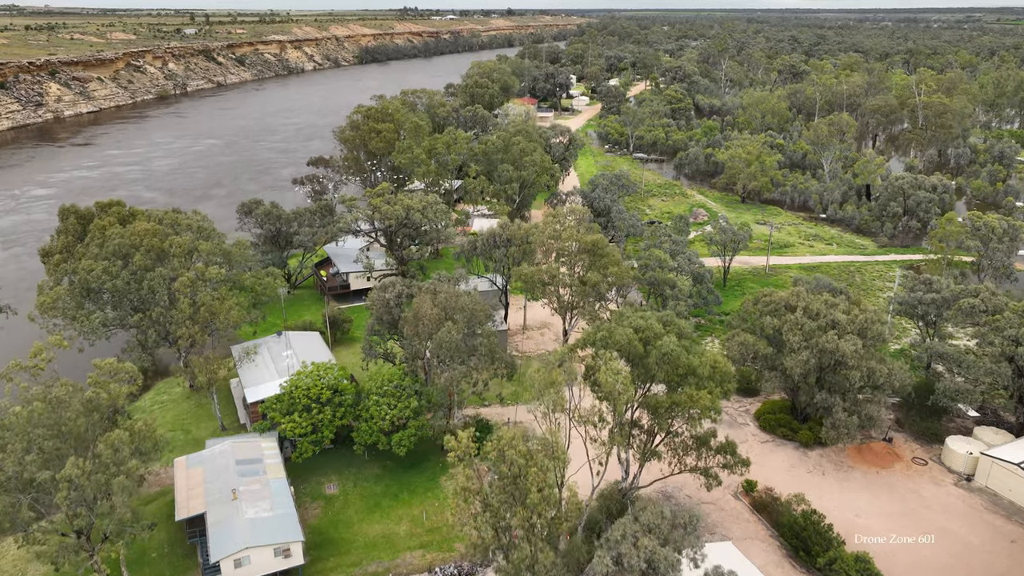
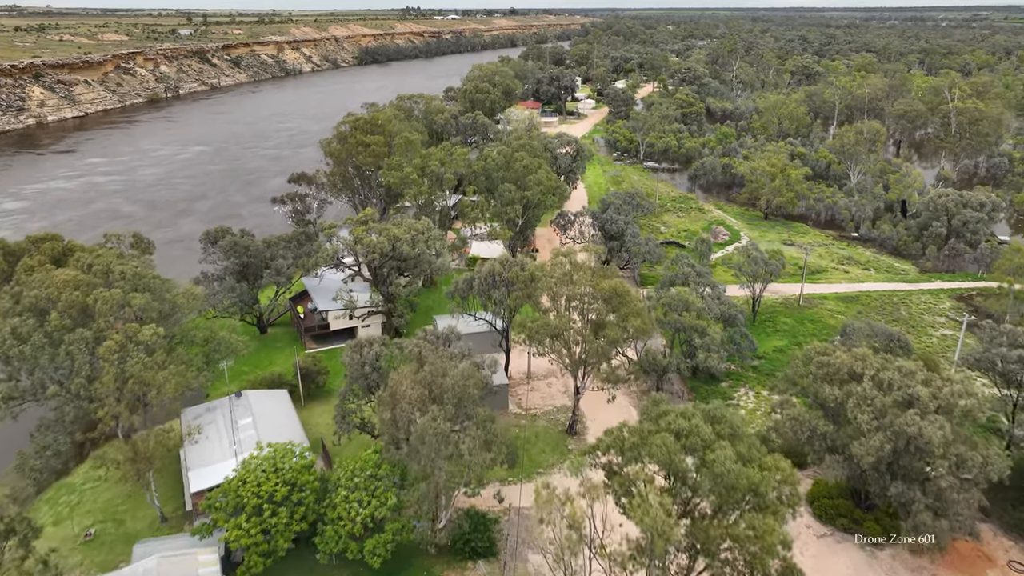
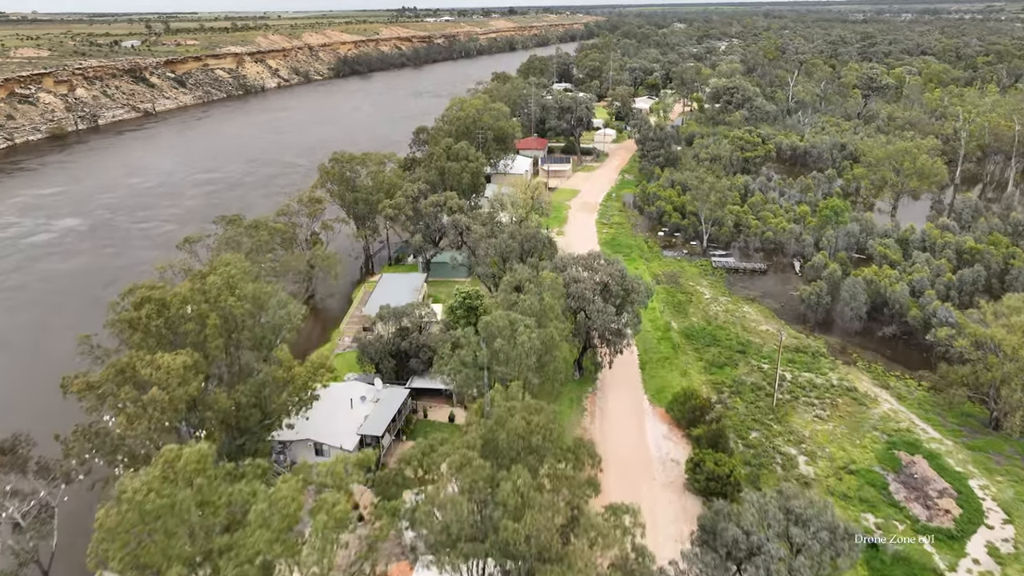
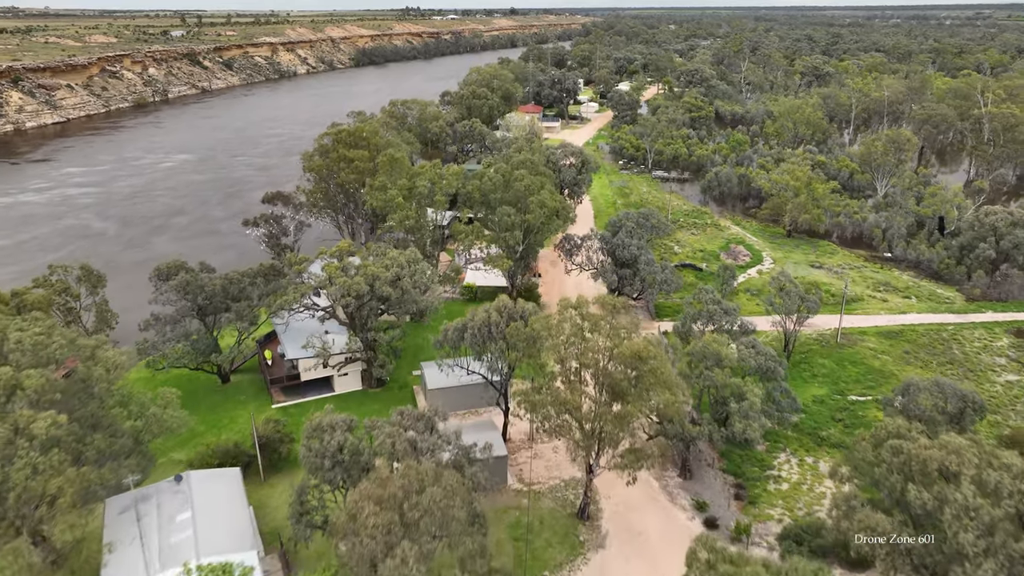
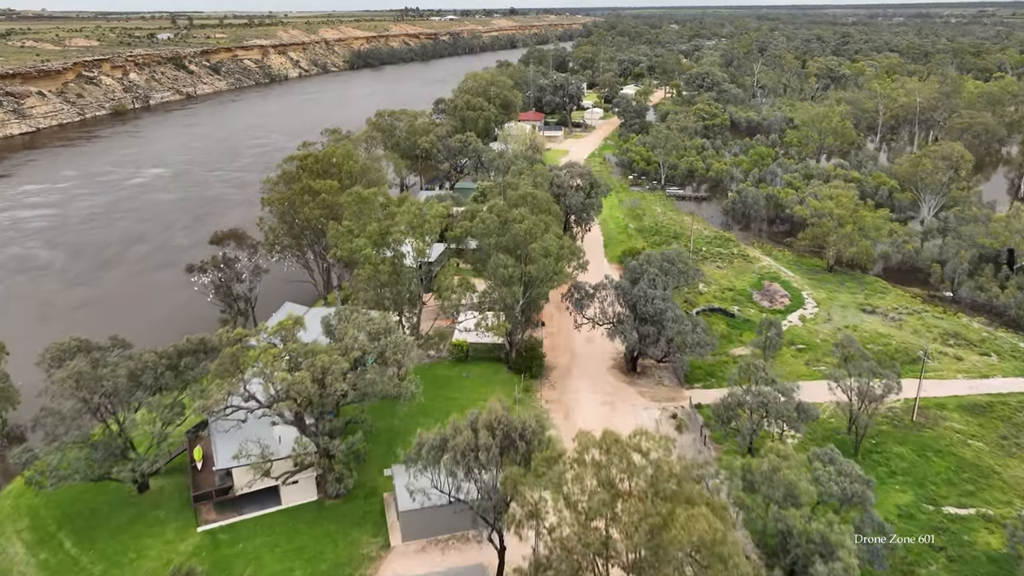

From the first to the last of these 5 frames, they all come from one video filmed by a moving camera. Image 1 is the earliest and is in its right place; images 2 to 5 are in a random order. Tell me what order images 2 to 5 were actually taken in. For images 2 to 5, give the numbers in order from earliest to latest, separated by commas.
2, 4, 5, 3
